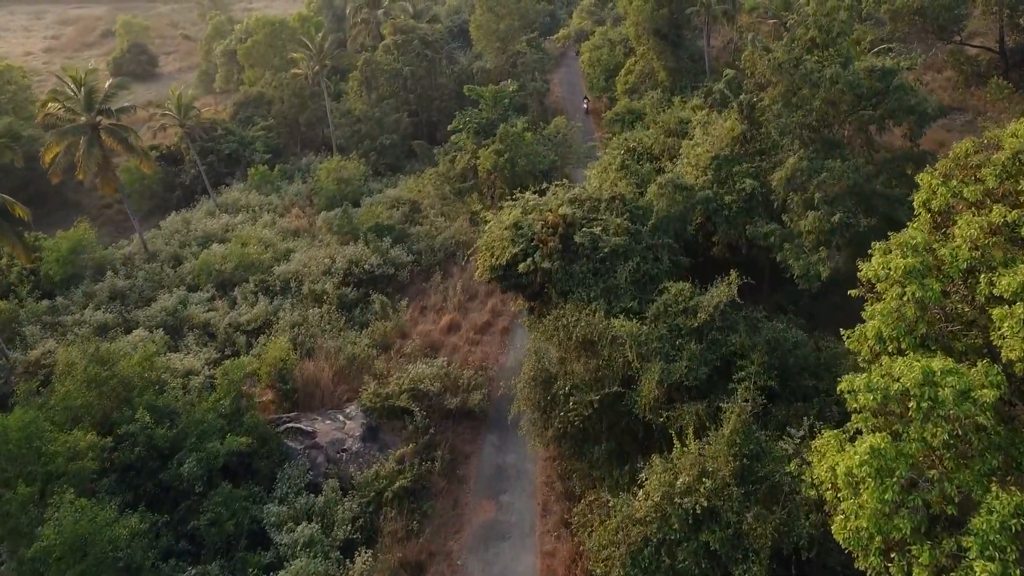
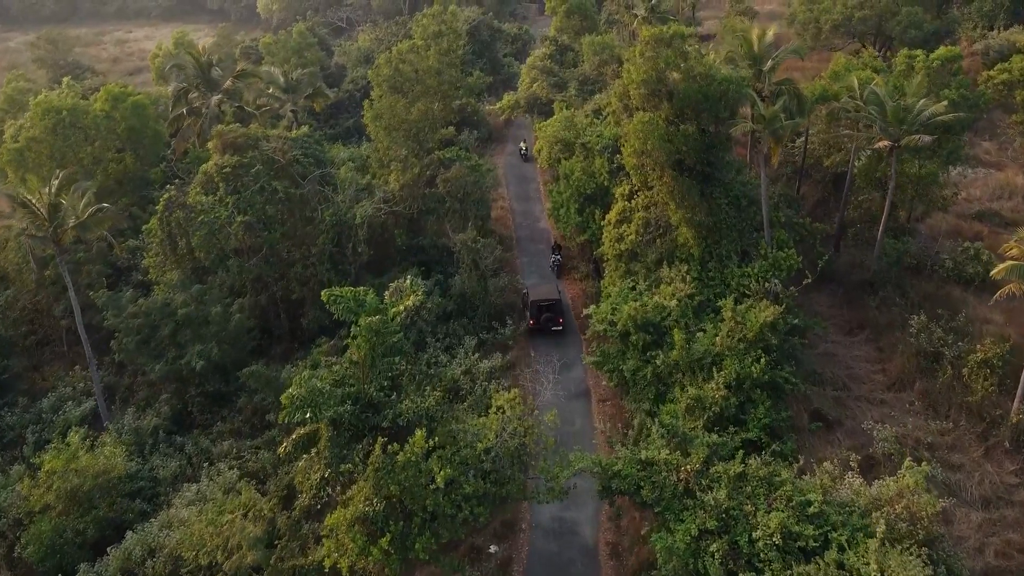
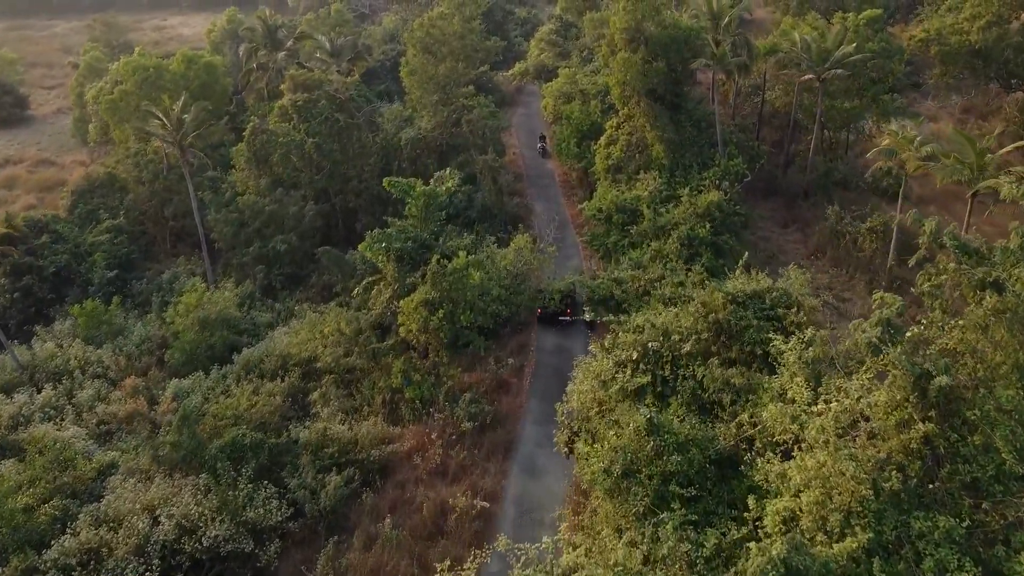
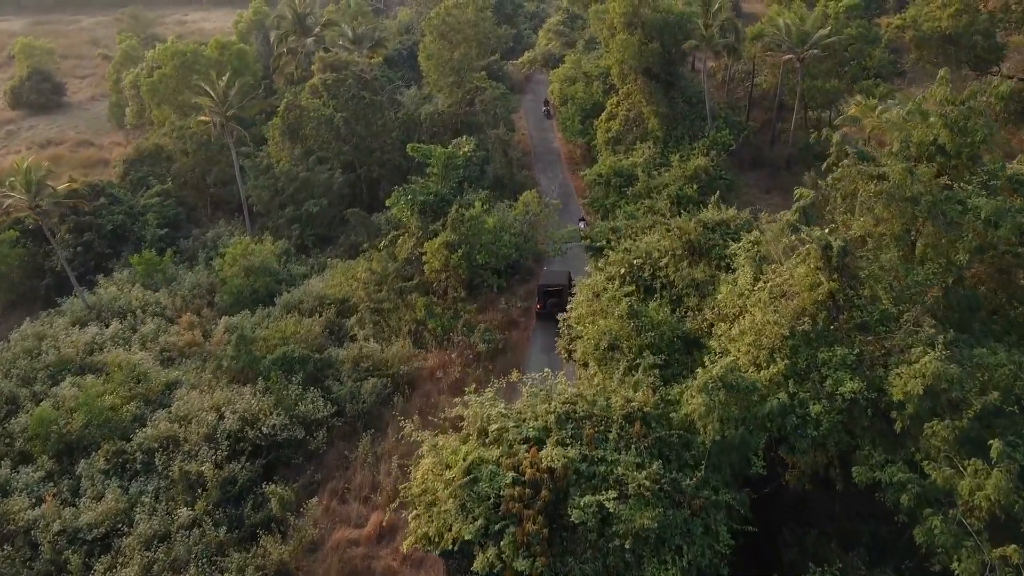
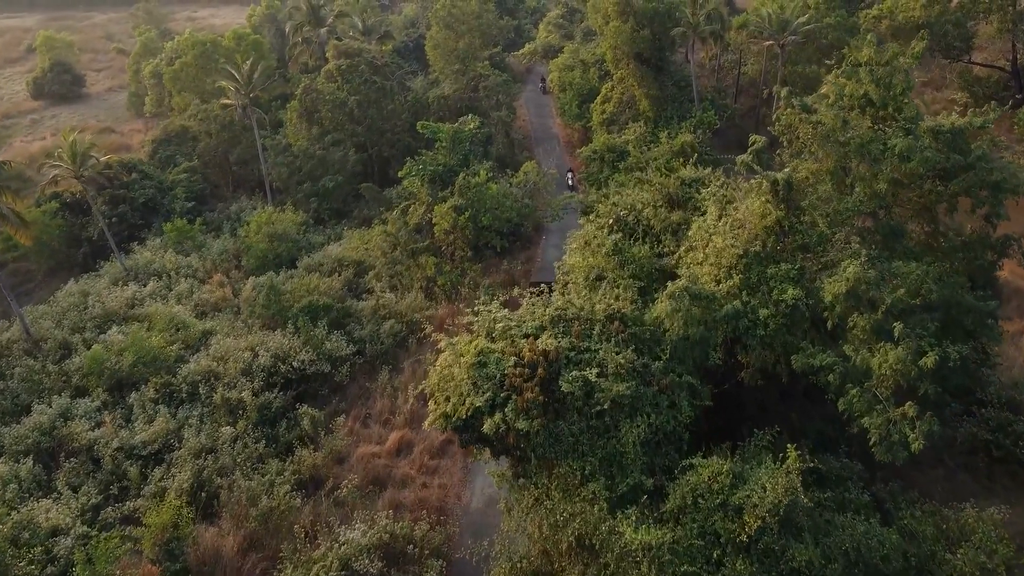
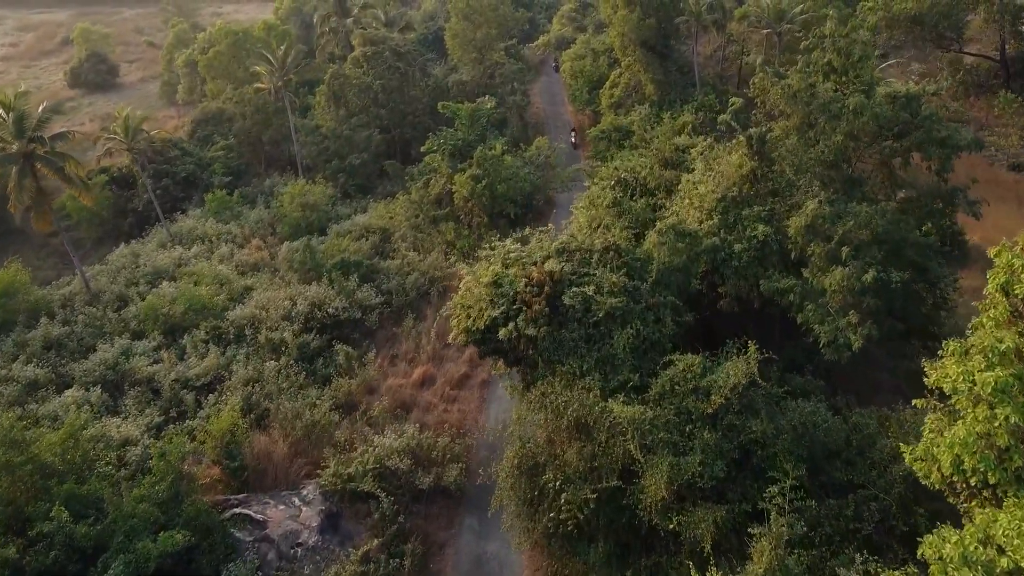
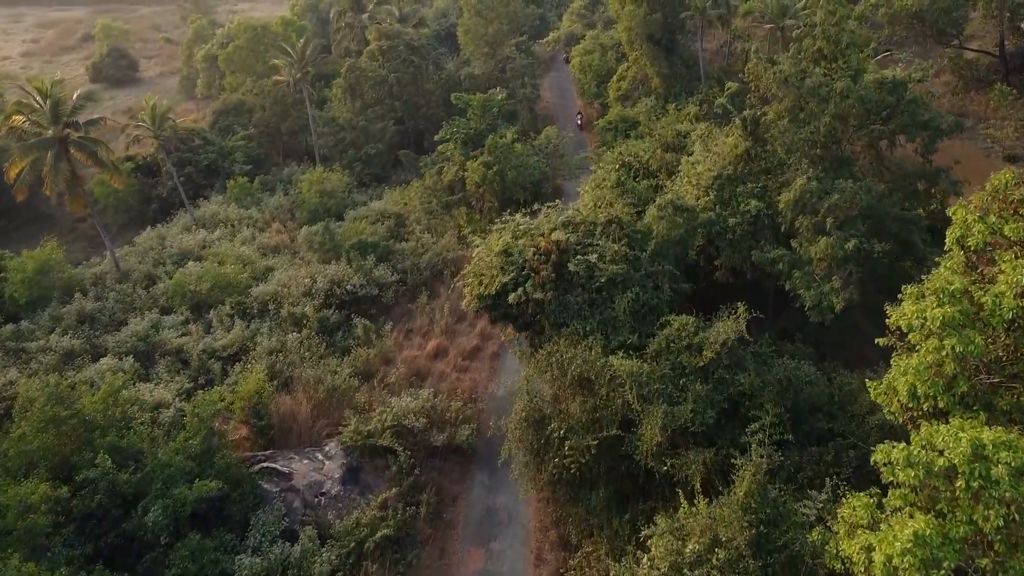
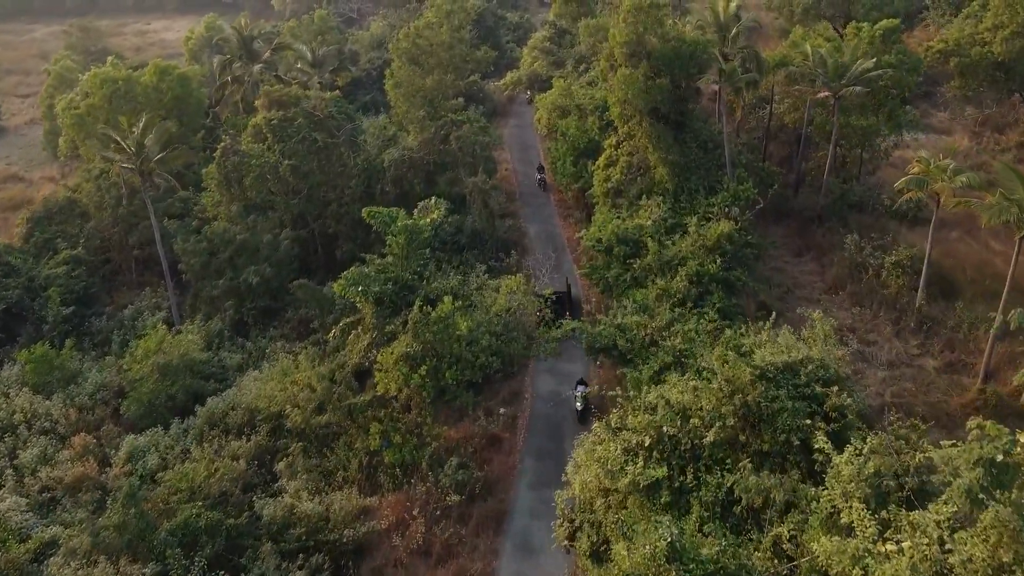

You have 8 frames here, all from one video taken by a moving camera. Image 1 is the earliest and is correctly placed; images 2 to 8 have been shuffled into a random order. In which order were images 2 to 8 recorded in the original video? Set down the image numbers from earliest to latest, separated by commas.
7, 6, 5, 4, 3, 8, 2
